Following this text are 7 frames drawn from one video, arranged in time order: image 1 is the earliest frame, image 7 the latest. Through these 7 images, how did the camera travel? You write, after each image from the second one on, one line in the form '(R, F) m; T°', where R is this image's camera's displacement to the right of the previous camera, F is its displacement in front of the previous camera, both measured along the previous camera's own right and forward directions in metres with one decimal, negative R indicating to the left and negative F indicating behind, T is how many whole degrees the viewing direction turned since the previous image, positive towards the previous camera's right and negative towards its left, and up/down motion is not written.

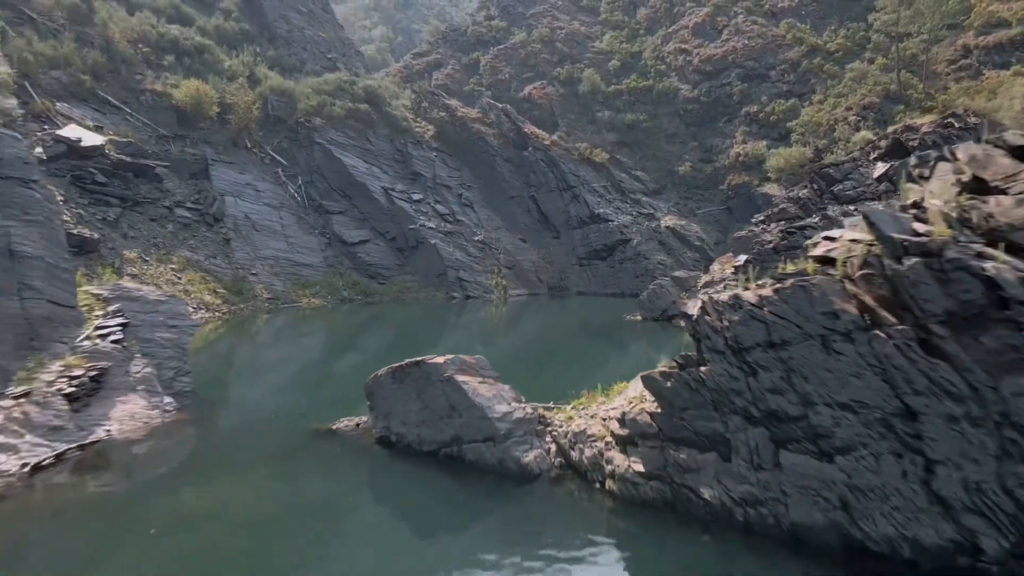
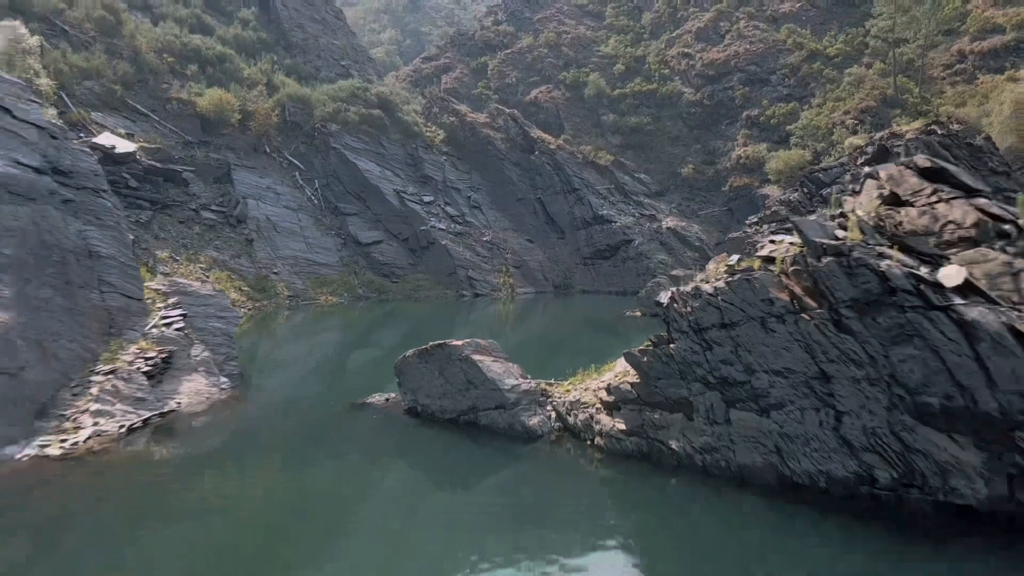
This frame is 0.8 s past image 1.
(0.0, -2.3) m; -1°
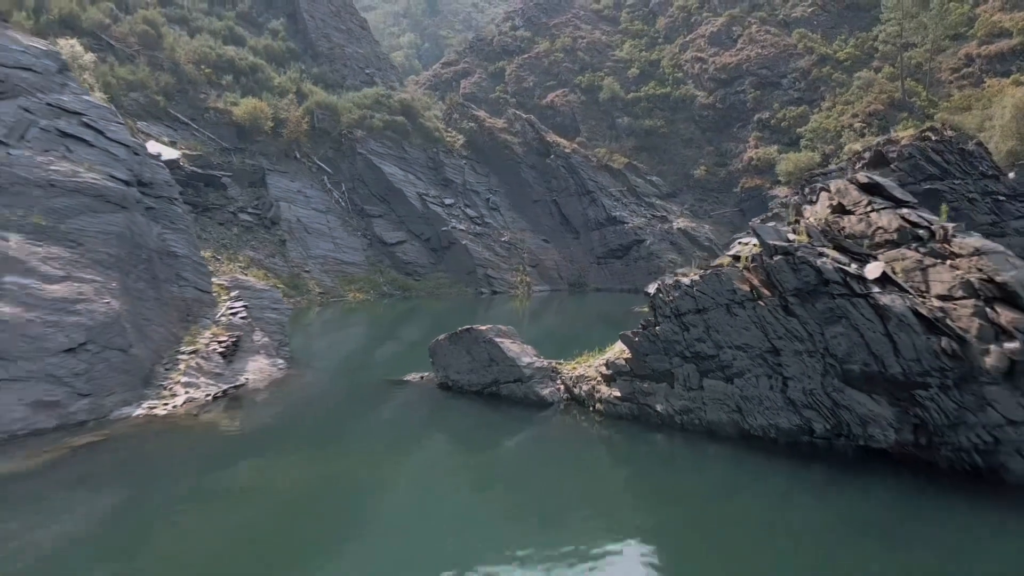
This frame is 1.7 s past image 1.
(0.0, -2.7) m; -1°
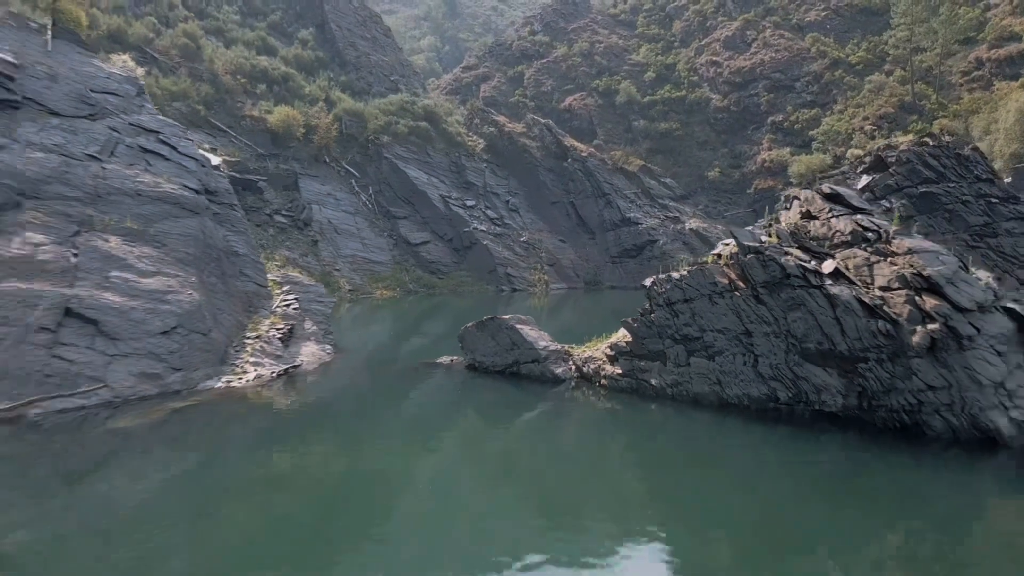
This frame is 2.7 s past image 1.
(0.0, -2.7) m; -1°
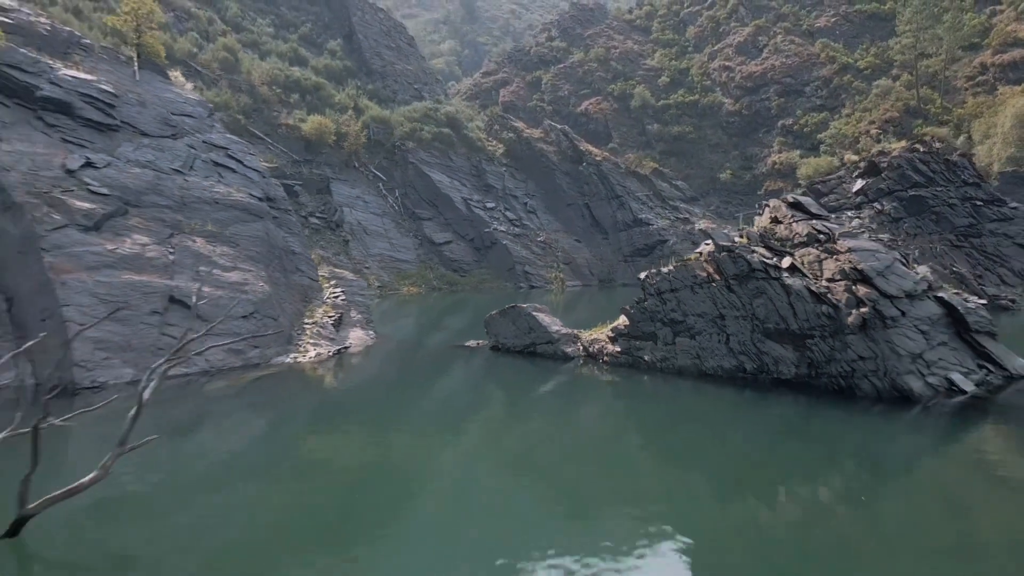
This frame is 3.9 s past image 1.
(0.0, -3.5) m; -1°
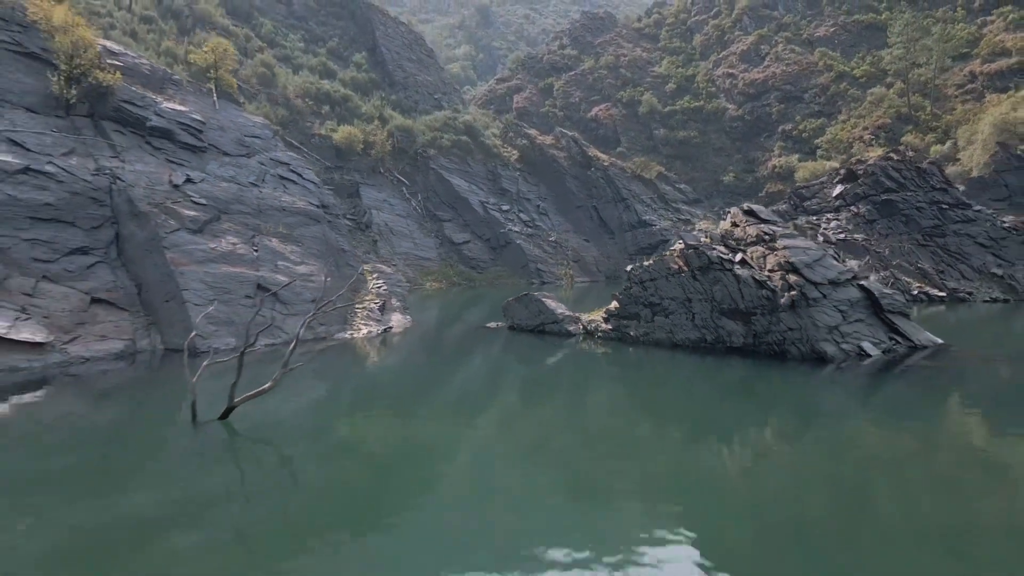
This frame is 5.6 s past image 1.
(0.0, -5.3) m; -1°
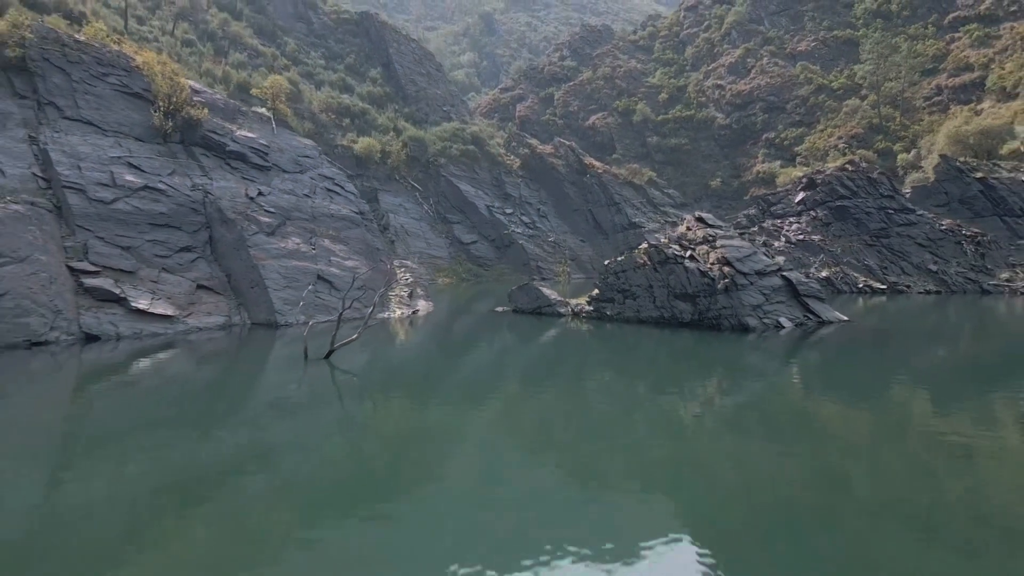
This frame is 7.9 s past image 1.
(0.0, -7.2) m; 0°
